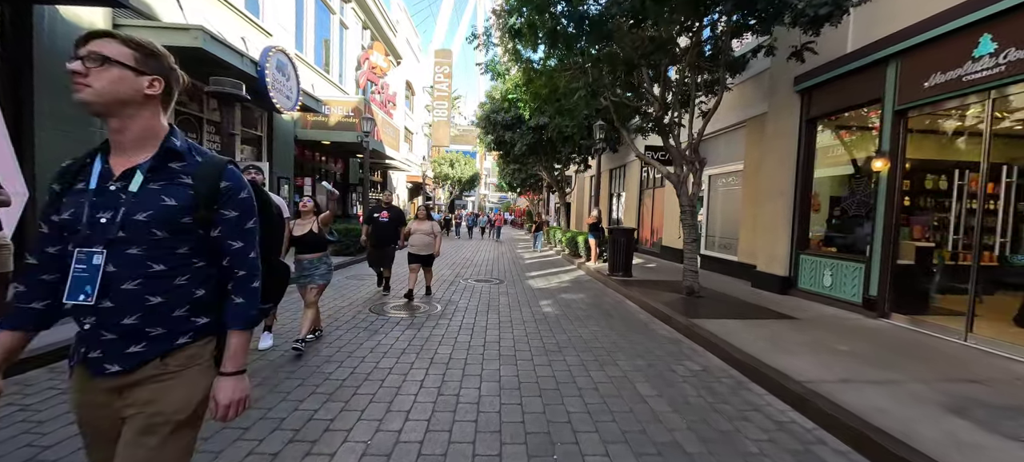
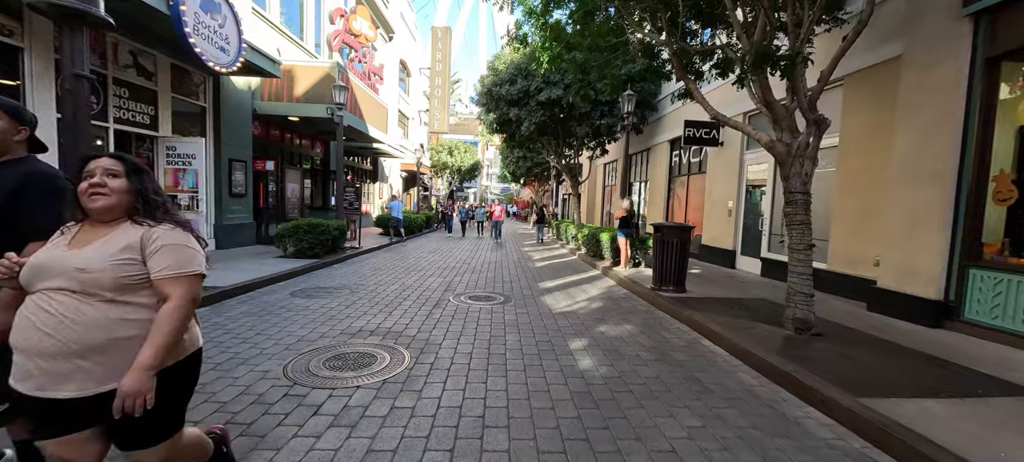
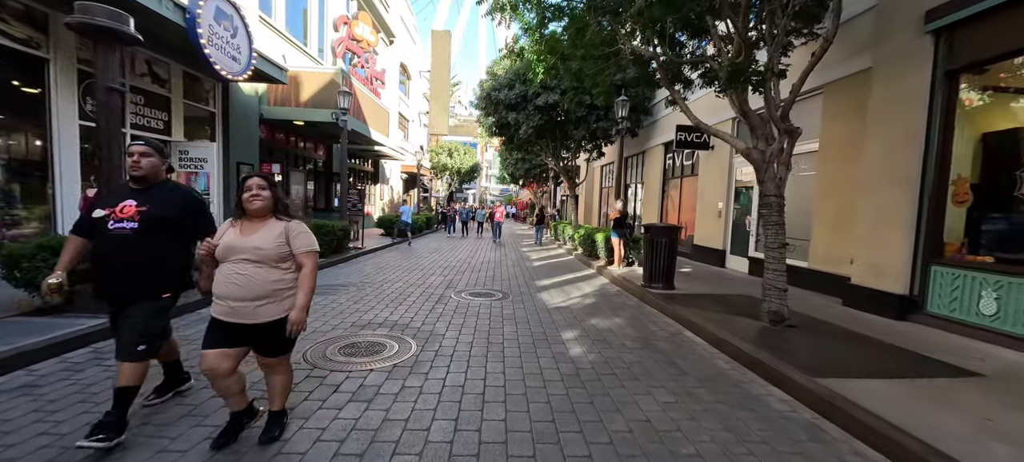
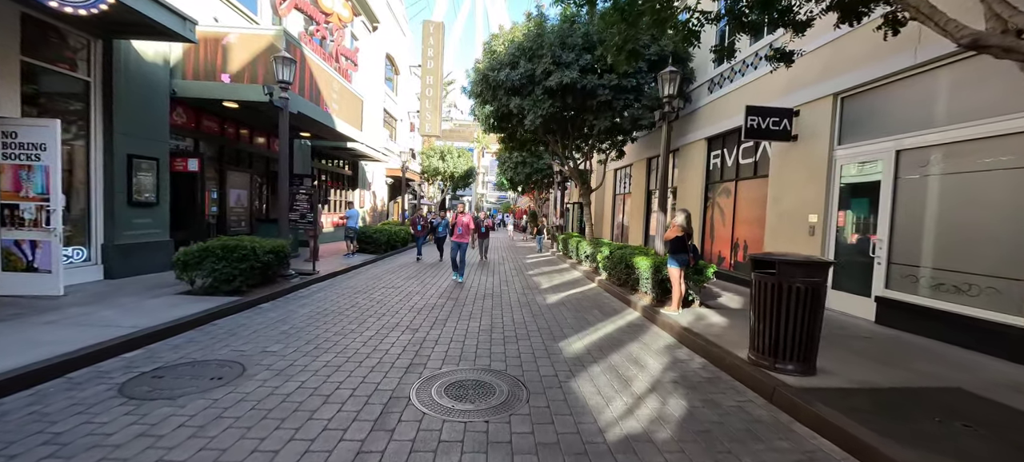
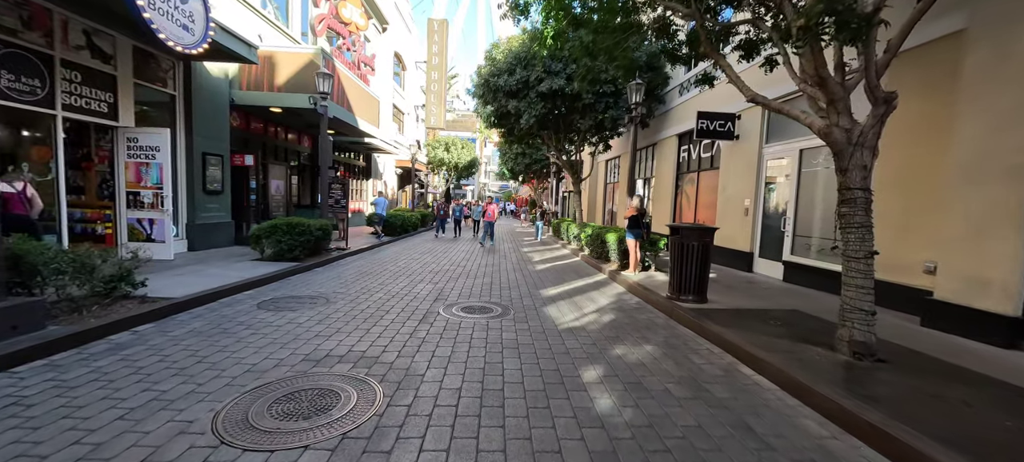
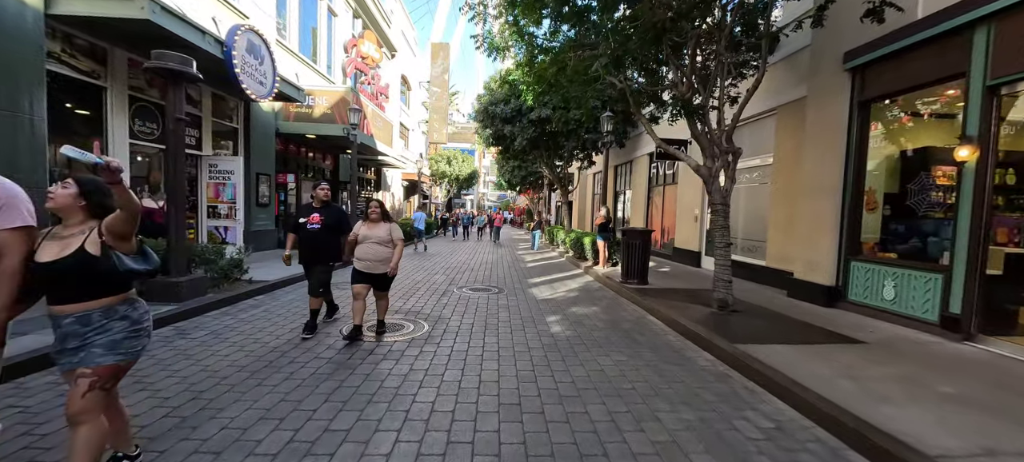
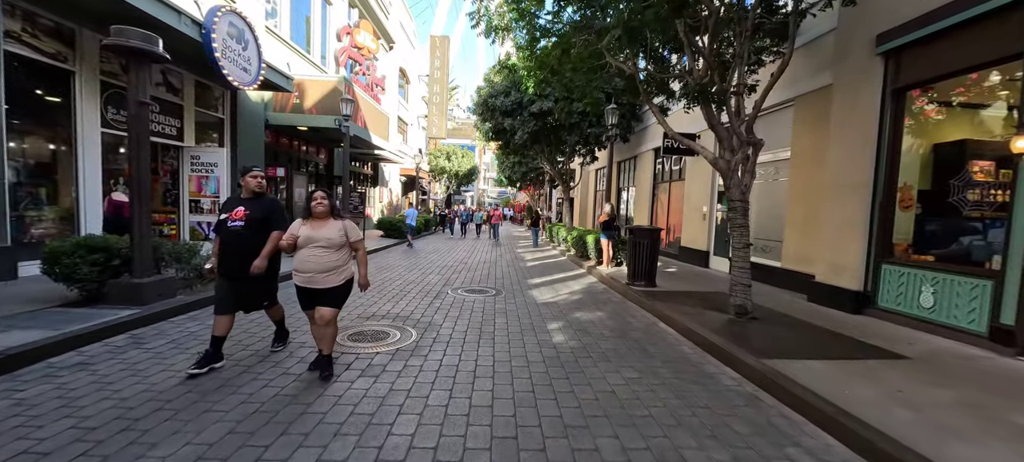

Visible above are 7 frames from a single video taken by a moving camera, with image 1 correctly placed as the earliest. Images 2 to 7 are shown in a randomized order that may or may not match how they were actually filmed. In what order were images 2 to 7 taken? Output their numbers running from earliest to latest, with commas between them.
6, 7, 3, 2, 5, 4
